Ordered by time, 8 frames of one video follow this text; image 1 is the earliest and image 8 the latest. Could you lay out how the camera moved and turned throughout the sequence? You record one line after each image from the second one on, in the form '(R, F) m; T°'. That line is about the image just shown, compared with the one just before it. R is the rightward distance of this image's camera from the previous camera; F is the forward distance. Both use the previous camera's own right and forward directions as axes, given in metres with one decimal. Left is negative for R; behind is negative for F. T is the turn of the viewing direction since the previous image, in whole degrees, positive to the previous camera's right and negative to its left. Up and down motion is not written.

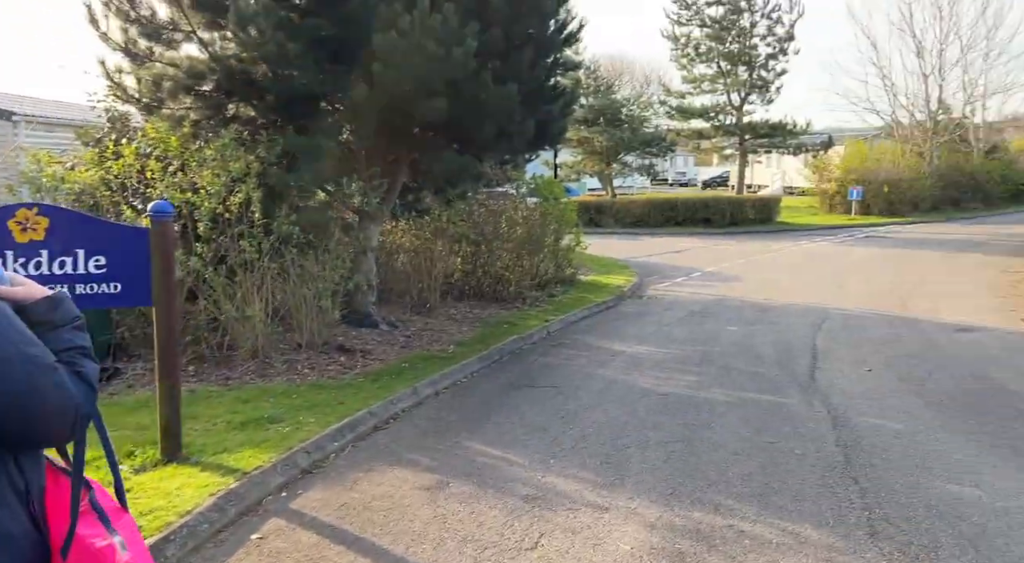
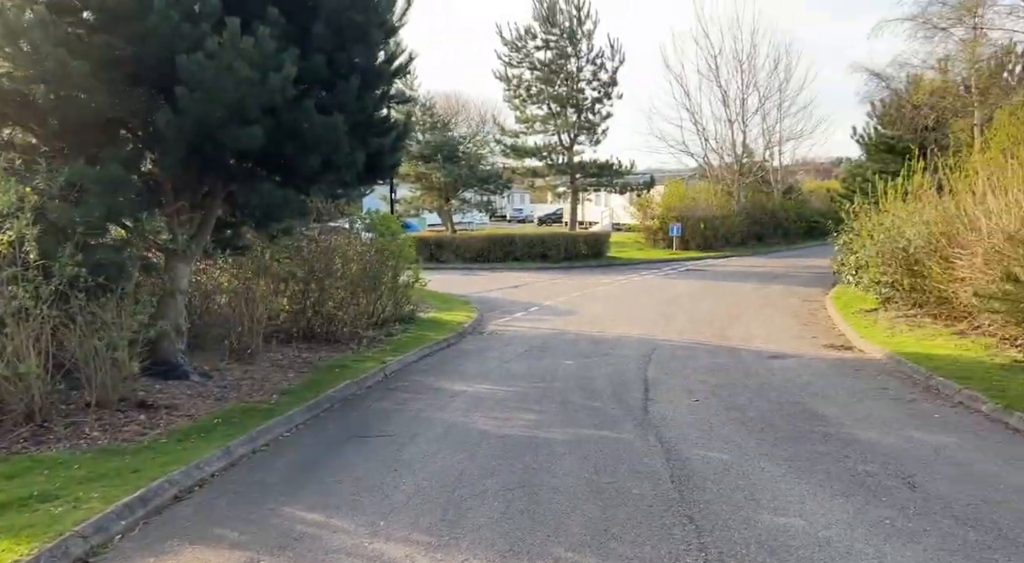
(+0.1, +0.3) m; +12°
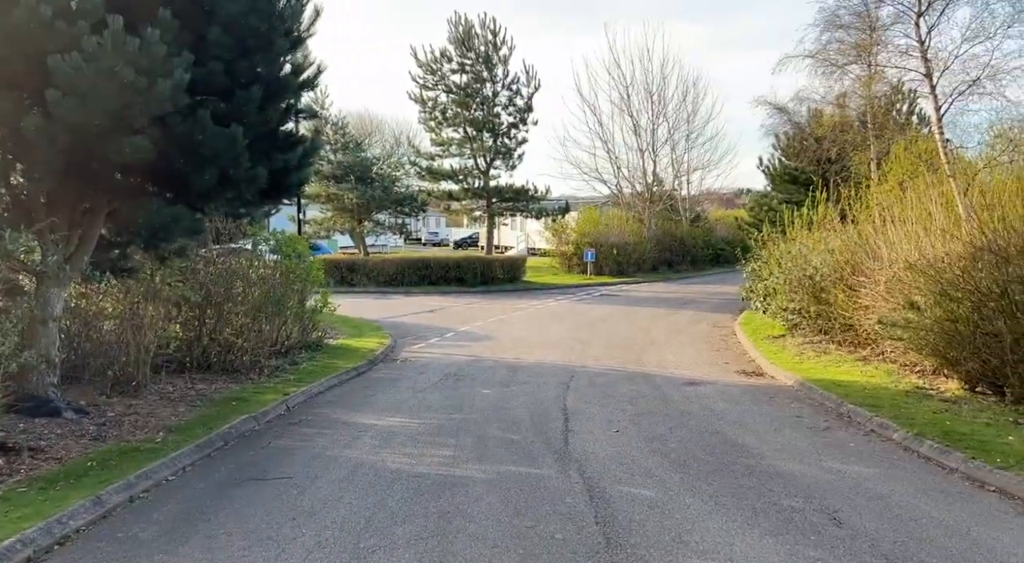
(0.0, +0.4) m; +6°
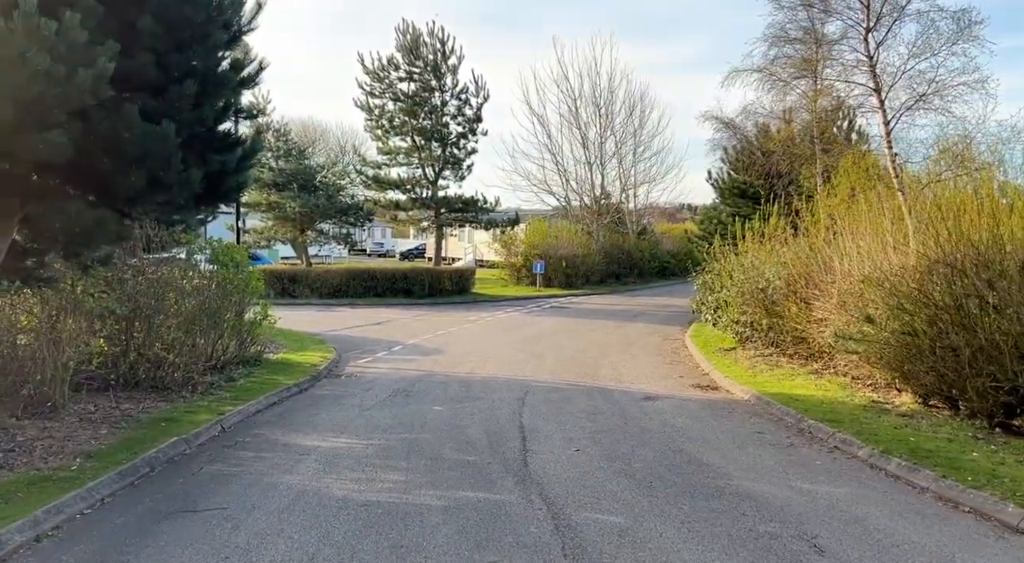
(-0.1, +0.4) m; +4°
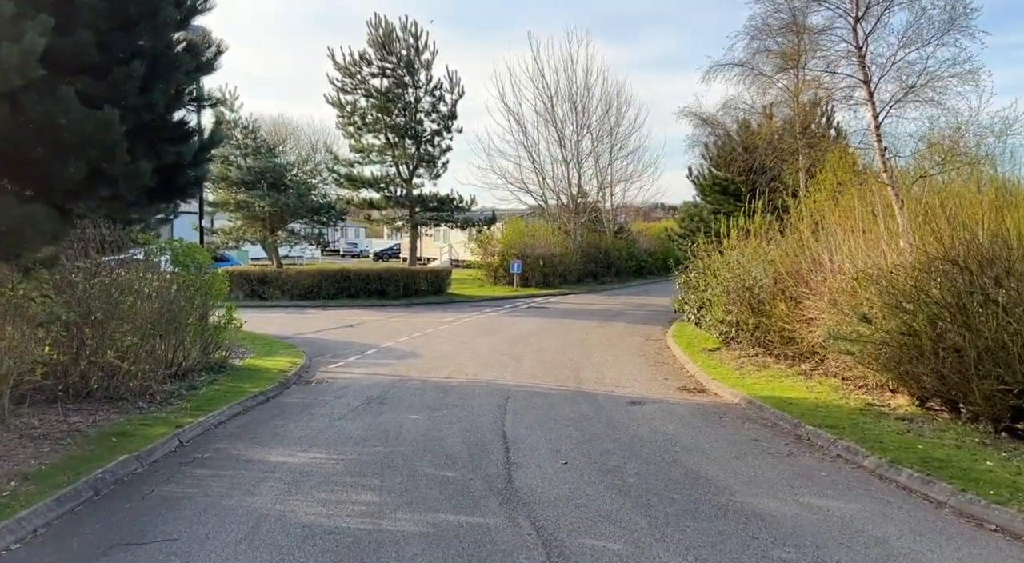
(-0.1, +0.6) m; +2°
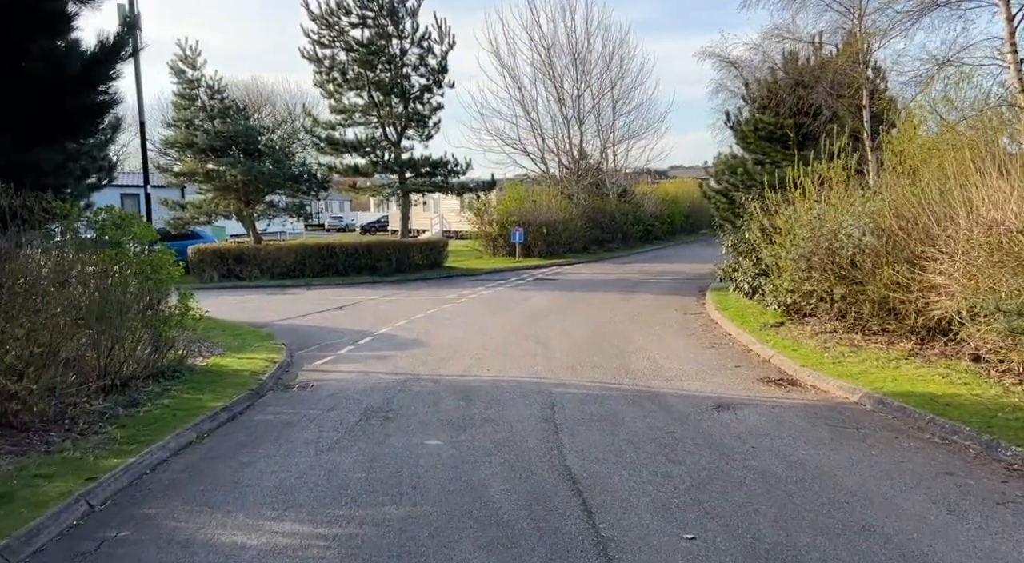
(-0.6, +2.8) m; +1°
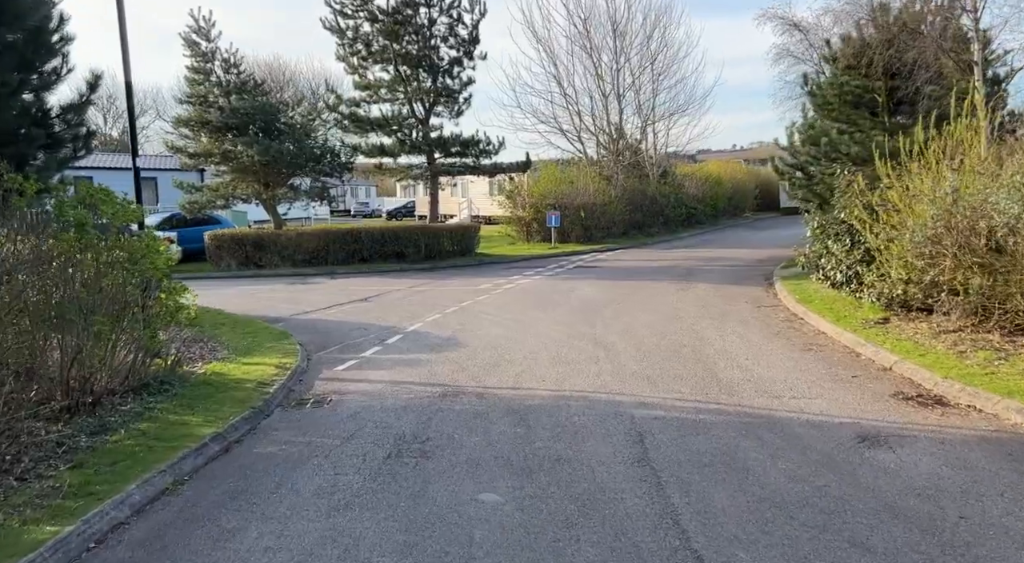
(-0.4, +2.0) m; -2°
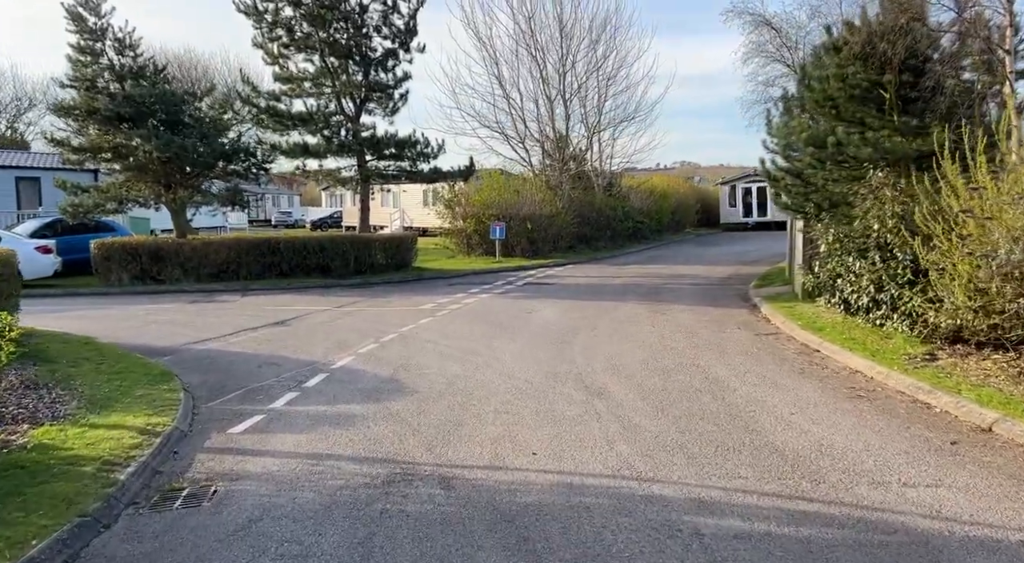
(-0.4, +2.7) m; +5°
